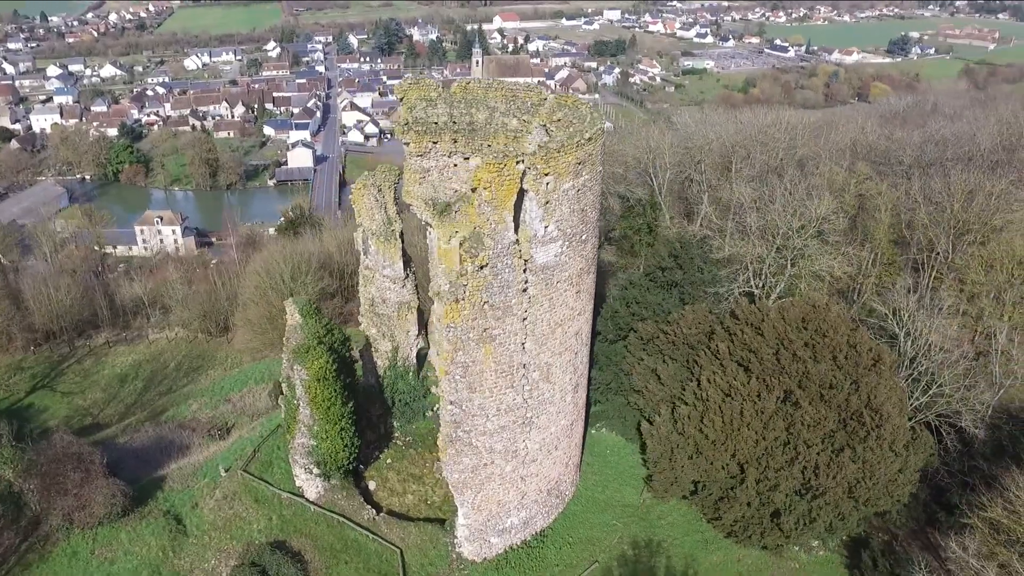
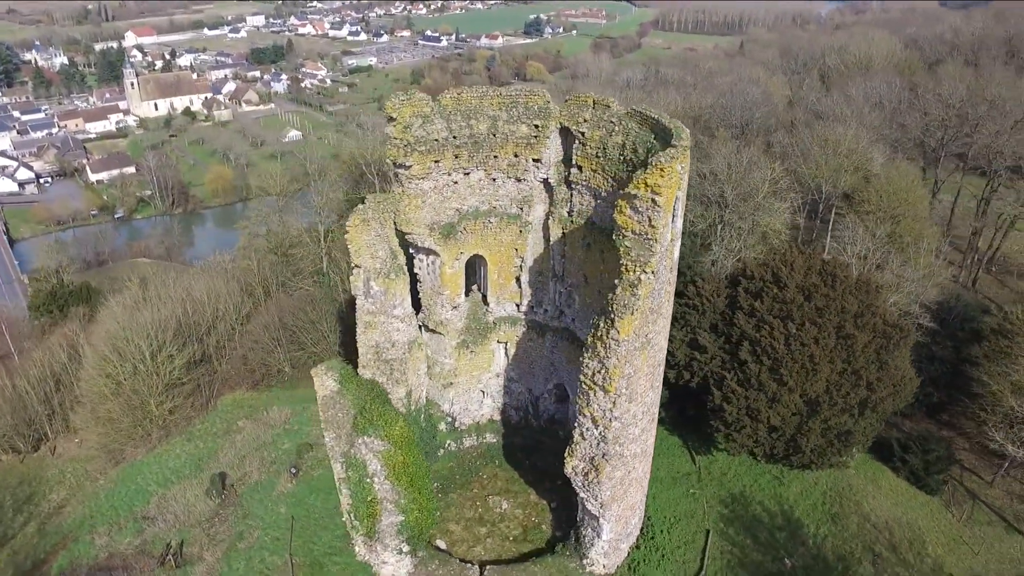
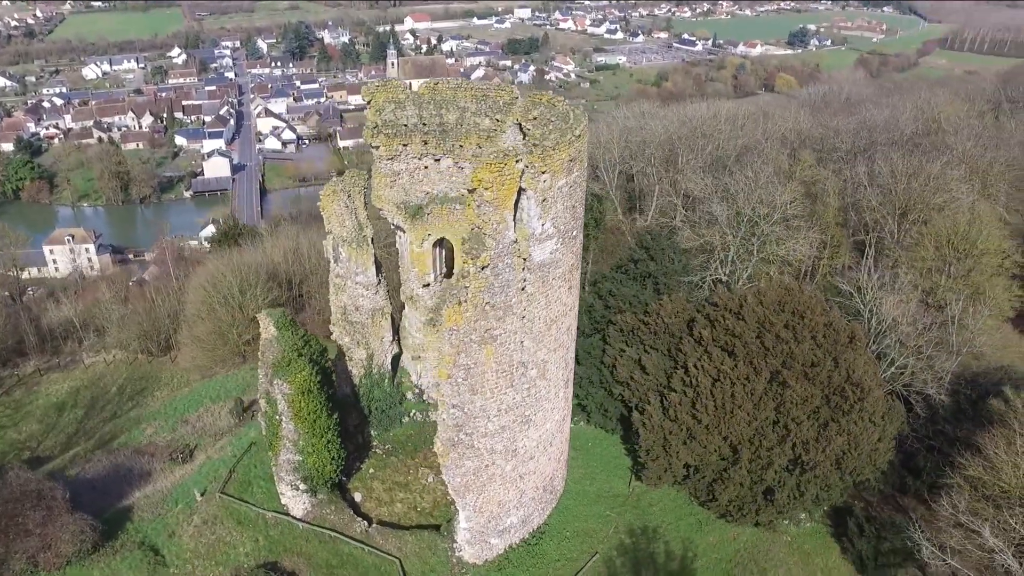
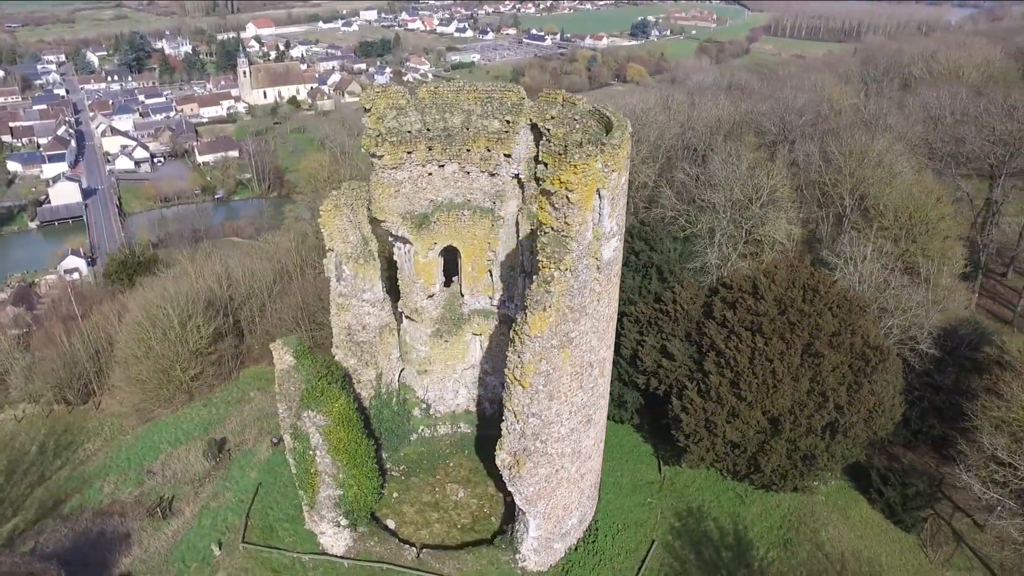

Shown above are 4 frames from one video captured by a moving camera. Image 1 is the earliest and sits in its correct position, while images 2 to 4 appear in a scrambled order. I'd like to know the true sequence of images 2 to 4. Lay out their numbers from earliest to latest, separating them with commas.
3, 4, 2
